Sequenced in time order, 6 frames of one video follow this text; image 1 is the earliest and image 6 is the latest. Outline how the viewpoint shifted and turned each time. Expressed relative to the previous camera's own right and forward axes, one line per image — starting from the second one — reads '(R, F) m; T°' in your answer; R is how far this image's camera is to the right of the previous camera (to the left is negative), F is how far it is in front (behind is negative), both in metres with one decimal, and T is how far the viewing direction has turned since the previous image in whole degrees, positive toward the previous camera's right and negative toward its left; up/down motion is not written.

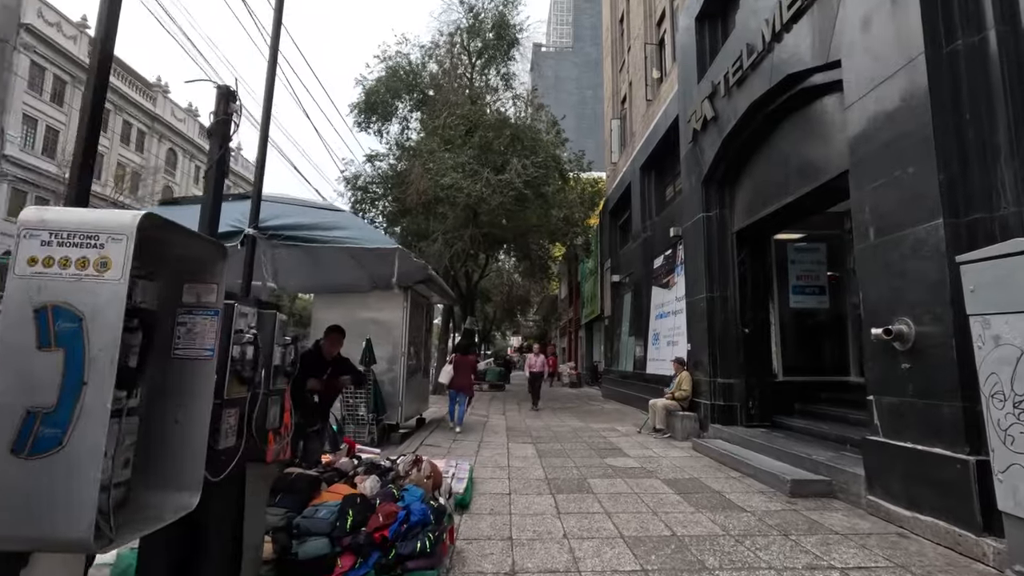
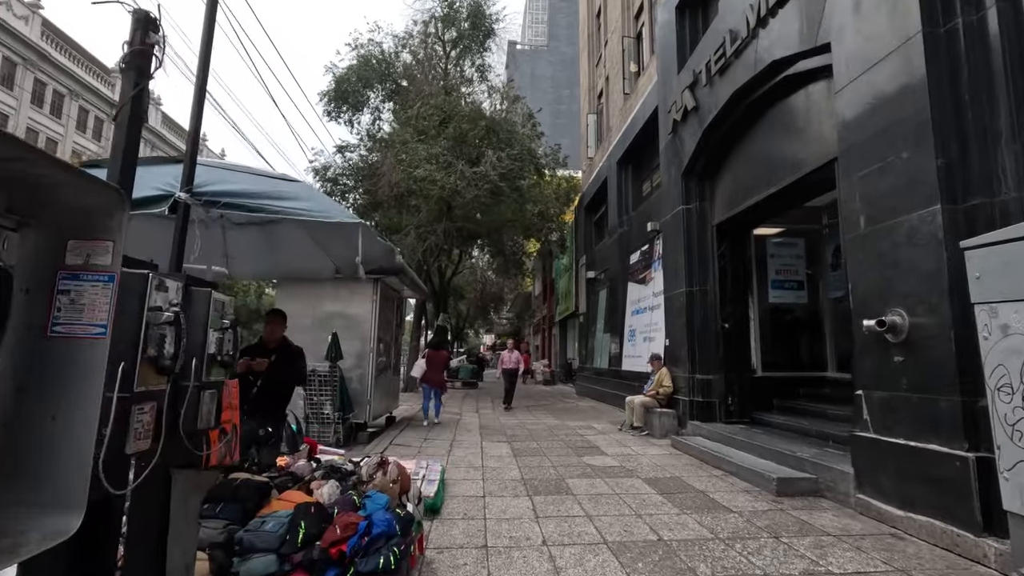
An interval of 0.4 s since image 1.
(0.0, +0.4) m; +3°
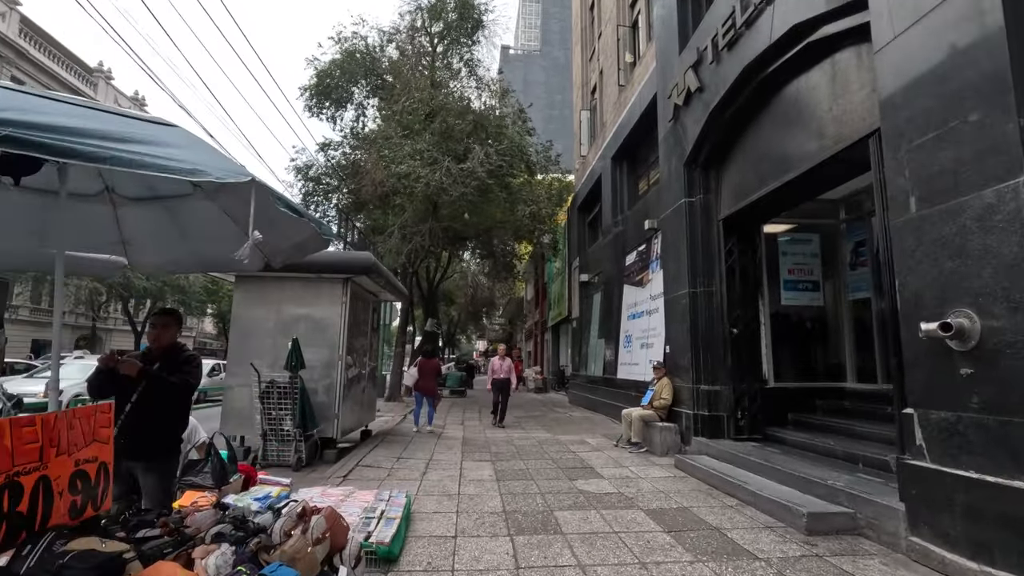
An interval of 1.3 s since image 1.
(+0.1, +0.9) m; +1°
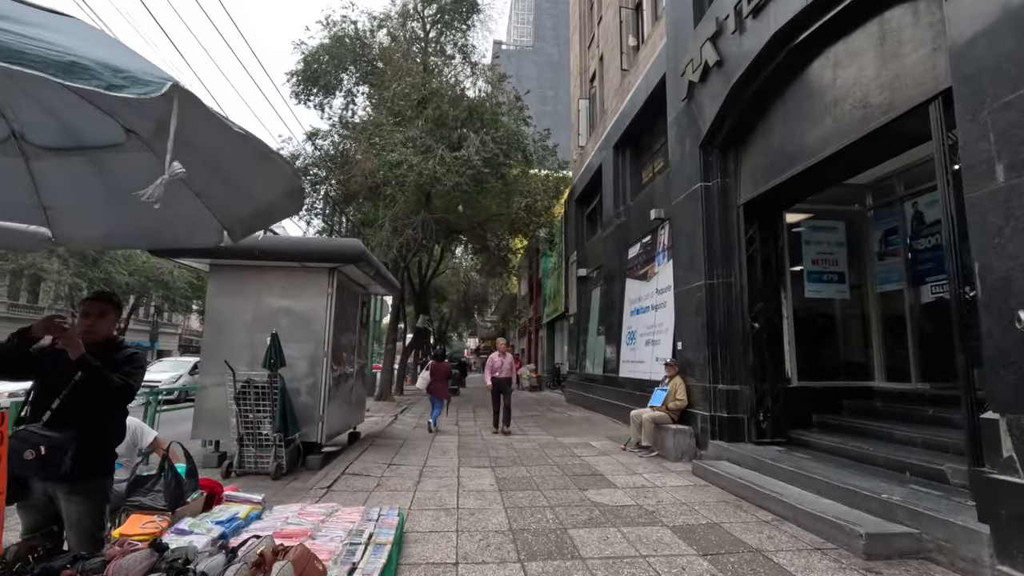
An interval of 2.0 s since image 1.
(-0.1, +0.7) m; +1°
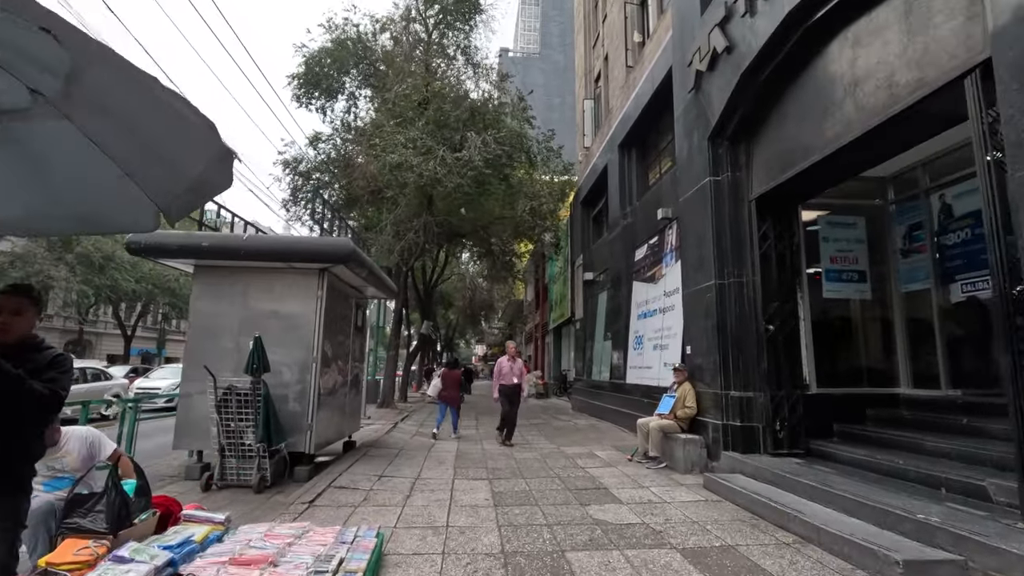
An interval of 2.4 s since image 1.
(+0.1, +0.4) m; -1°
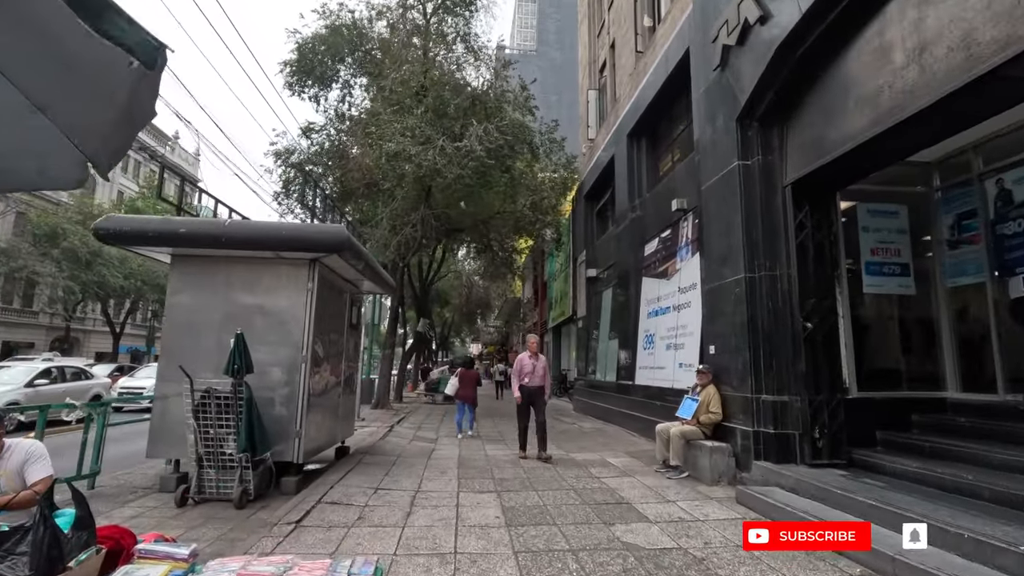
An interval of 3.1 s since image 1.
(-0.2, +0.6) m; +1°
